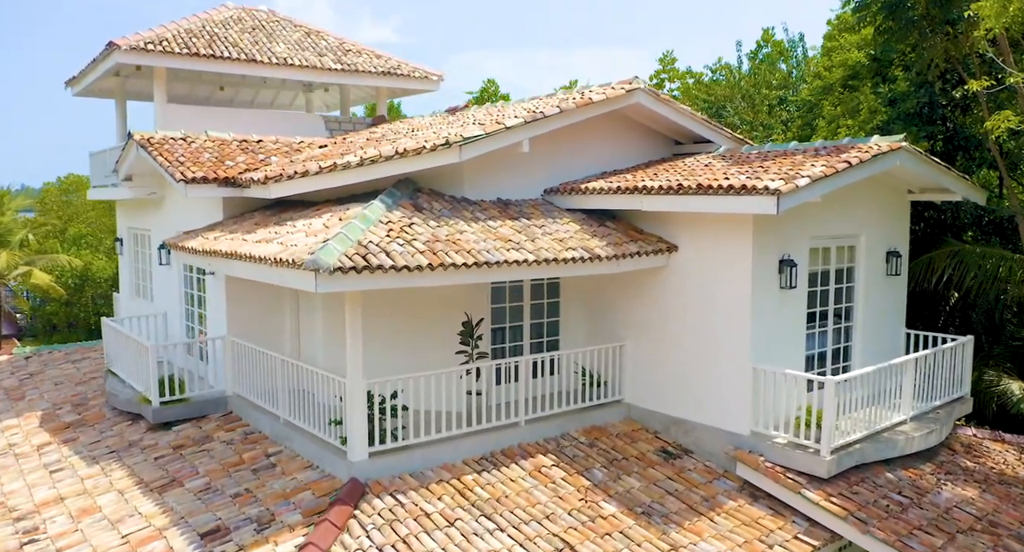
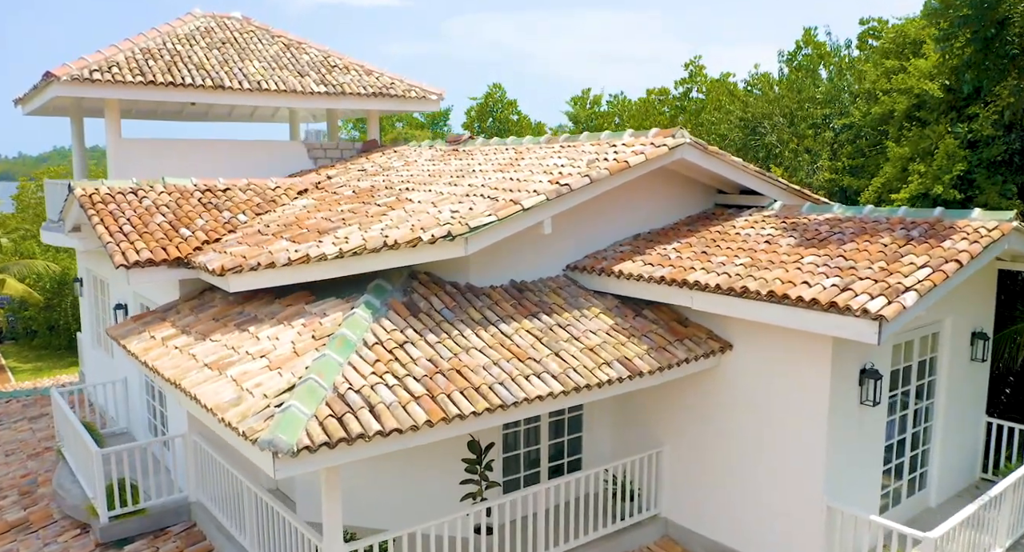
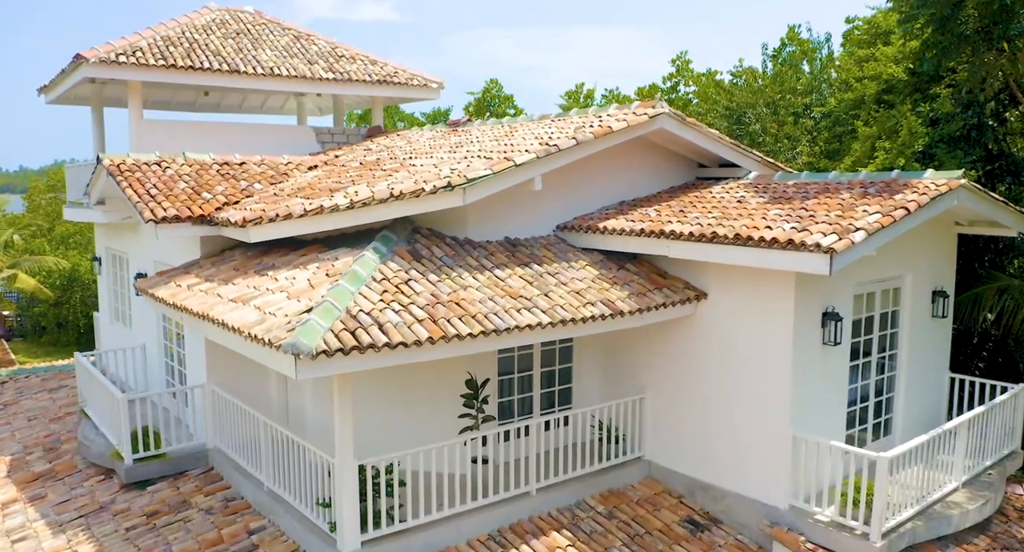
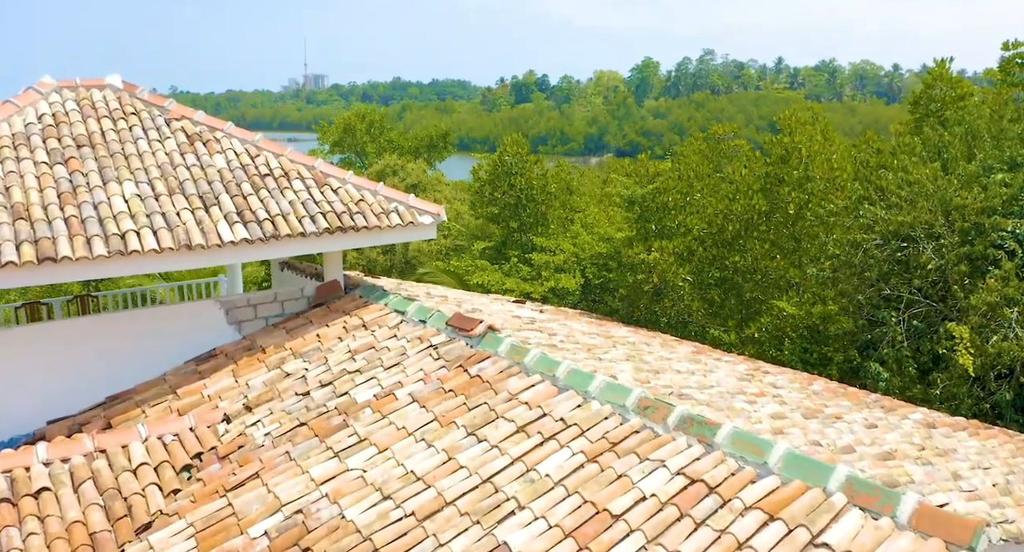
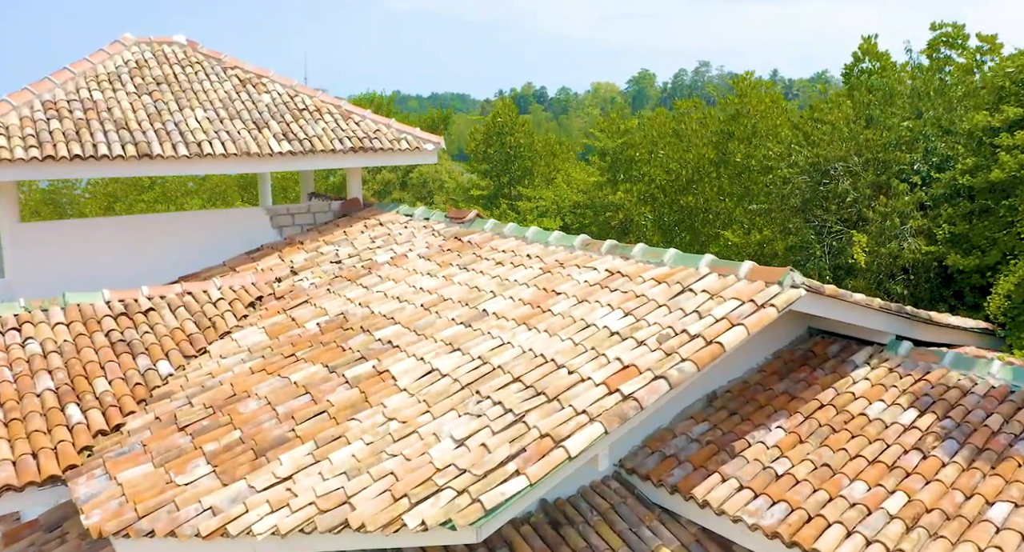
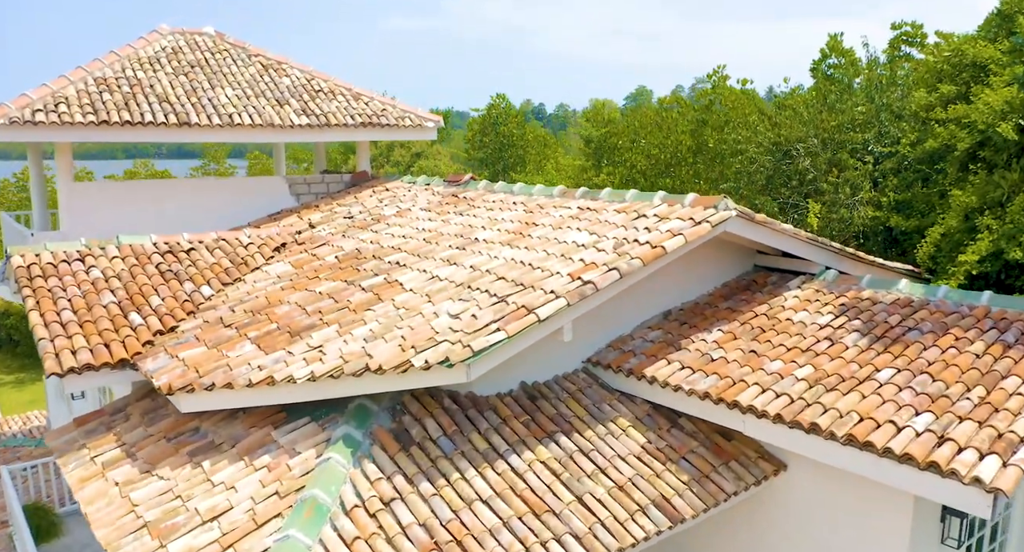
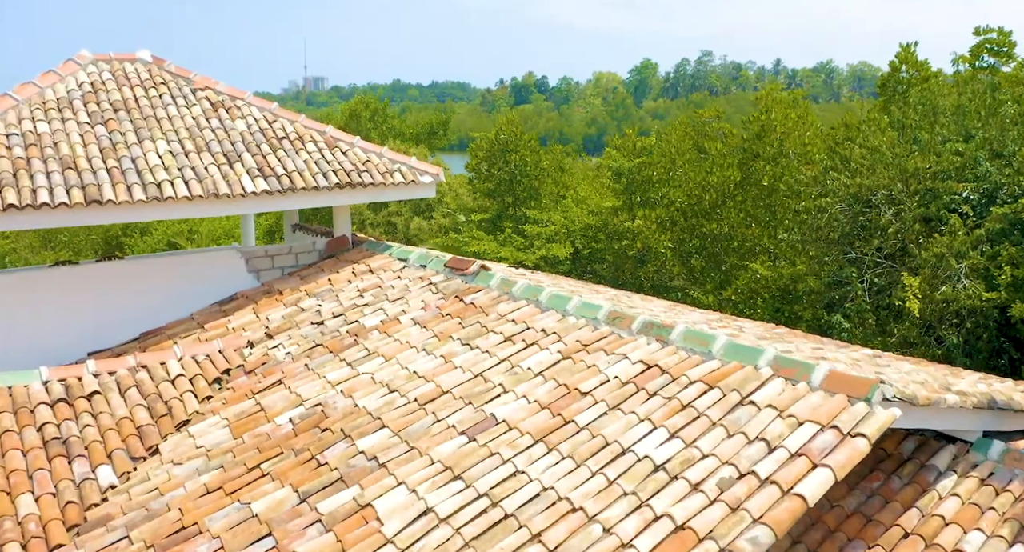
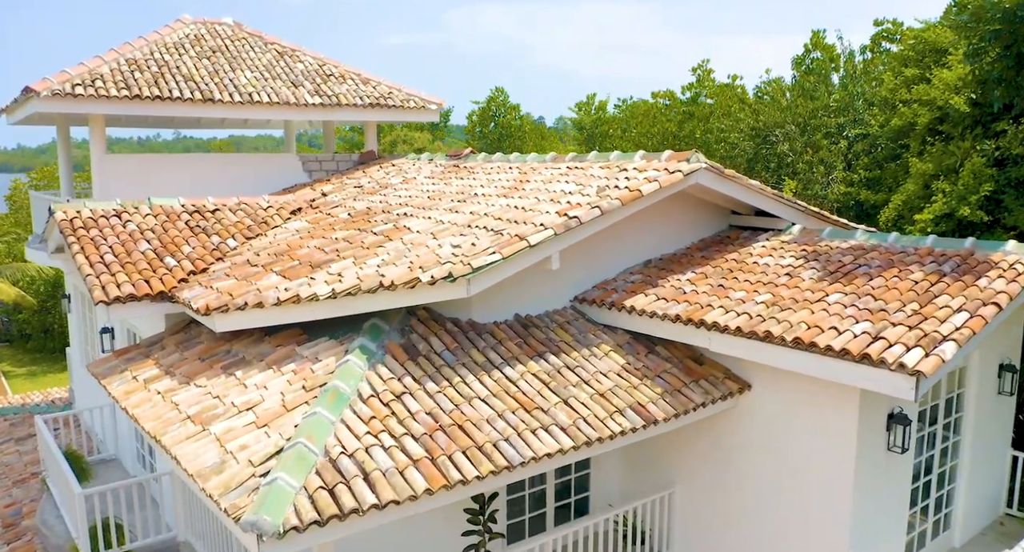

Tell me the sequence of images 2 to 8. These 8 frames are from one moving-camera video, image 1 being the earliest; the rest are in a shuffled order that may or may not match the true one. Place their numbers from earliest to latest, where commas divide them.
3, 2, 8, 6, 5, 7, 4
